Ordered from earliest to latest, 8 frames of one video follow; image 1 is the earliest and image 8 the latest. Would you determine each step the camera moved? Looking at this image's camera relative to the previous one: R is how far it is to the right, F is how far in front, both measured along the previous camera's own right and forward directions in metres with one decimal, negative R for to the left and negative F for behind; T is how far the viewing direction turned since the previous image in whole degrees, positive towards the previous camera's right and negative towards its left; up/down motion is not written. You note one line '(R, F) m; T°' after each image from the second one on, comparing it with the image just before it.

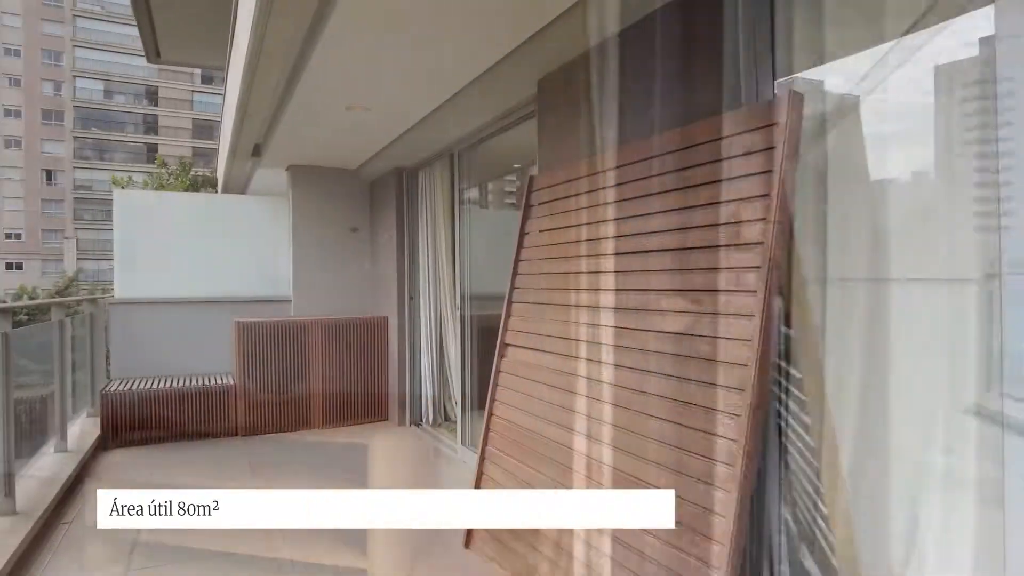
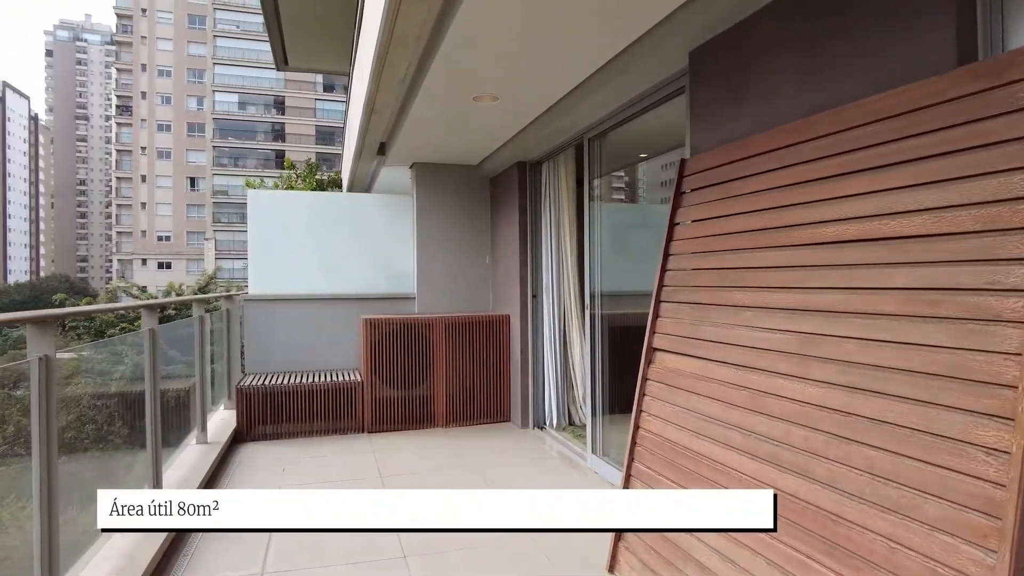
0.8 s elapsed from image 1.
(-0.2, +0.2) m; -9°
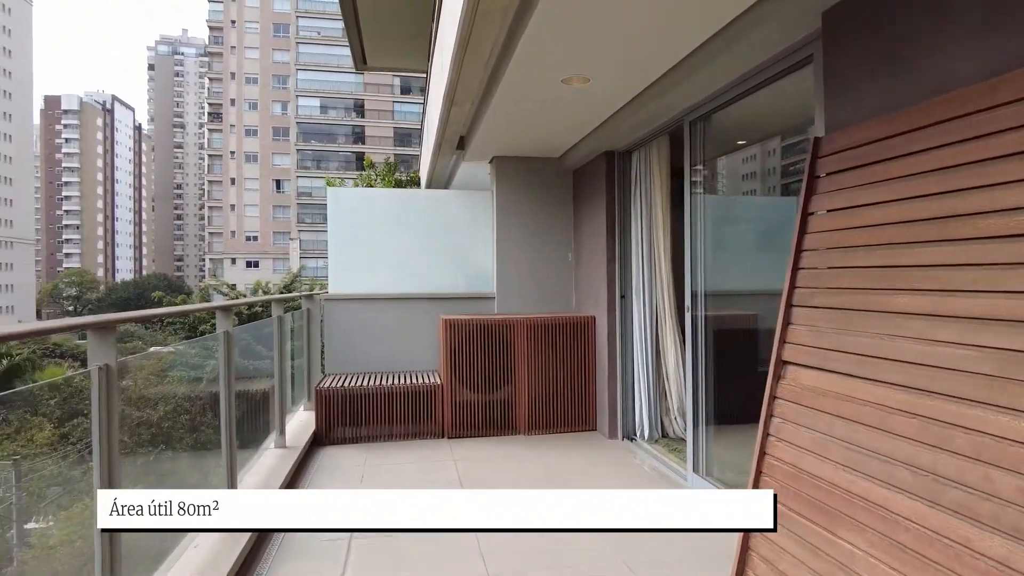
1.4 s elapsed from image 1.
(-0.1, +0.3) m; -6°
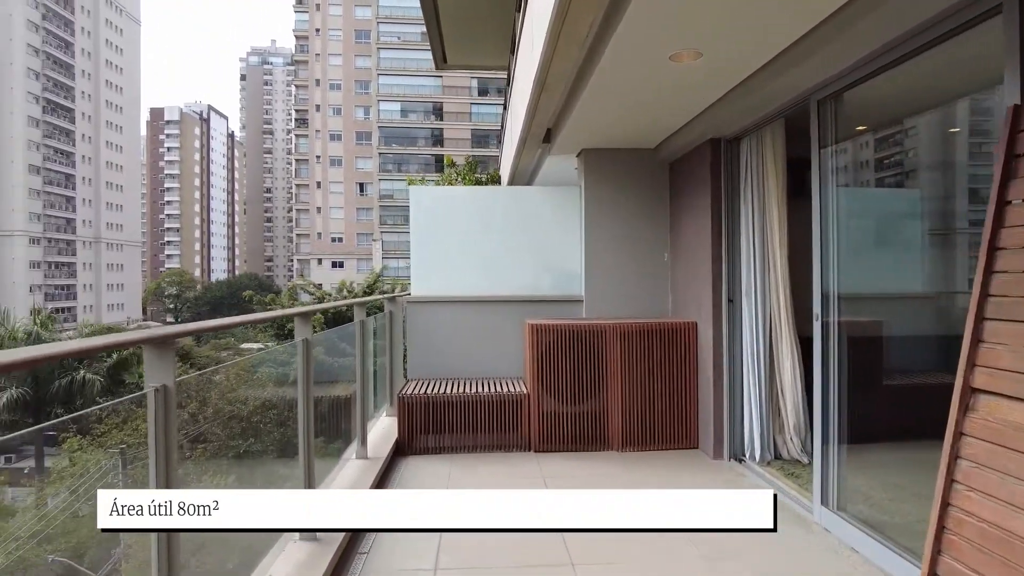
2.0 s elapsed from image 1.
(-0.1, +0.3) m; -7°
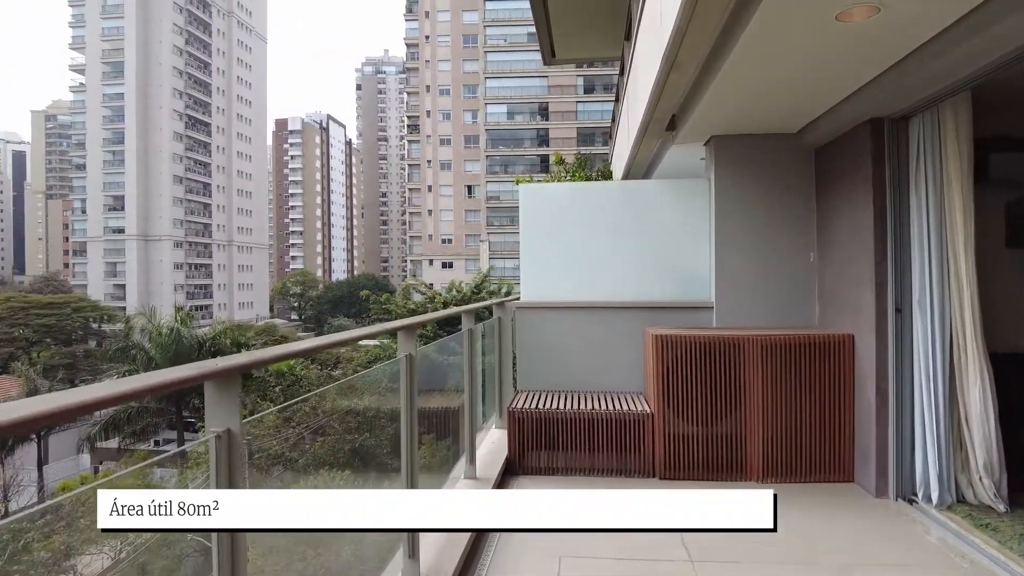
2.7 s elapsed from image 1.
(-0.1, +0.4) m; -9°
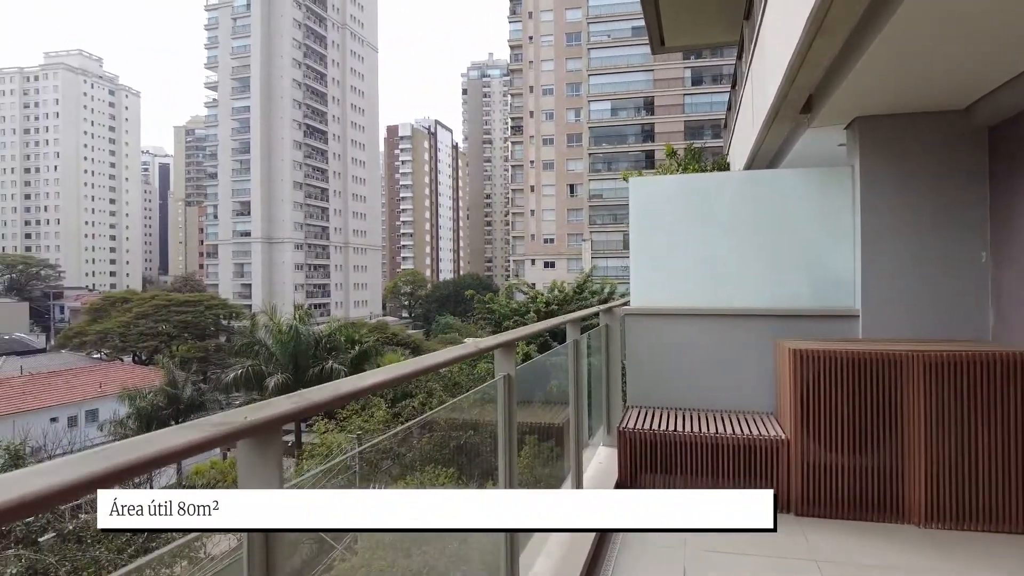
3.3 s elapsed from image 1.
(0.0, +0.3) m; -9°
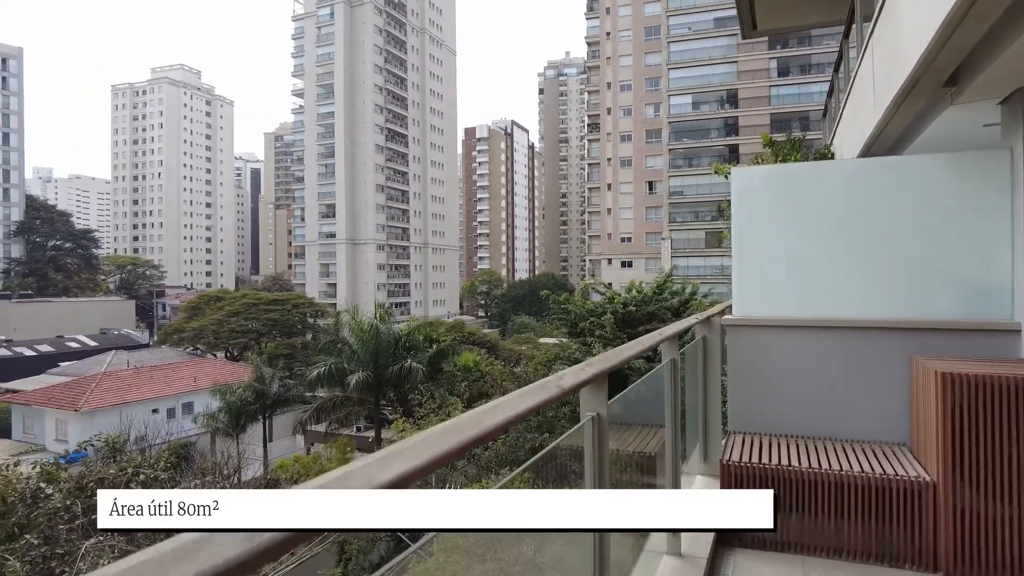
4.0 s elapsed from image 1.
(0.0, +0.4) m; -7°
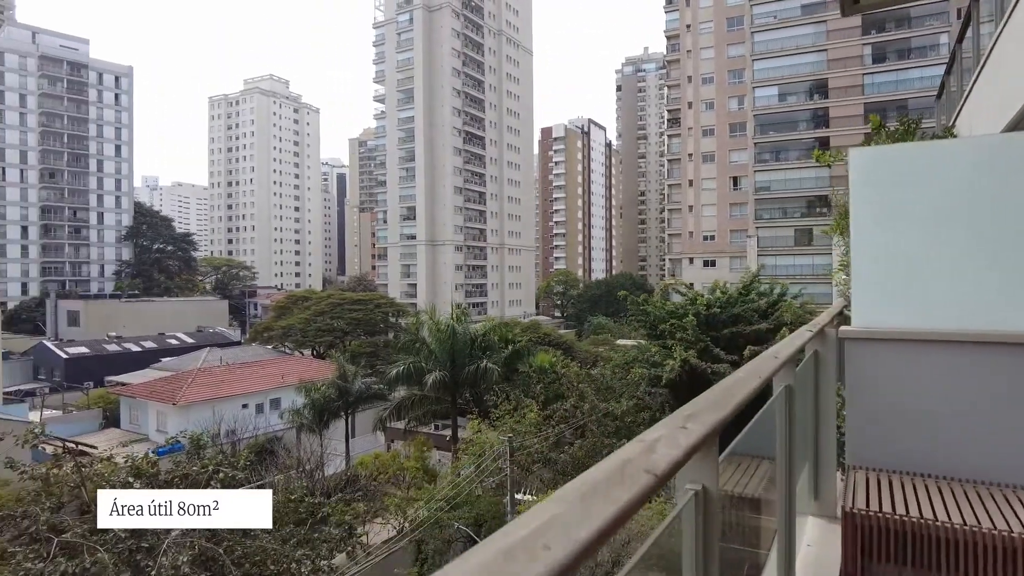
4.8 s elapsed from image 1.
(0.0, +0.5) m; -7°
